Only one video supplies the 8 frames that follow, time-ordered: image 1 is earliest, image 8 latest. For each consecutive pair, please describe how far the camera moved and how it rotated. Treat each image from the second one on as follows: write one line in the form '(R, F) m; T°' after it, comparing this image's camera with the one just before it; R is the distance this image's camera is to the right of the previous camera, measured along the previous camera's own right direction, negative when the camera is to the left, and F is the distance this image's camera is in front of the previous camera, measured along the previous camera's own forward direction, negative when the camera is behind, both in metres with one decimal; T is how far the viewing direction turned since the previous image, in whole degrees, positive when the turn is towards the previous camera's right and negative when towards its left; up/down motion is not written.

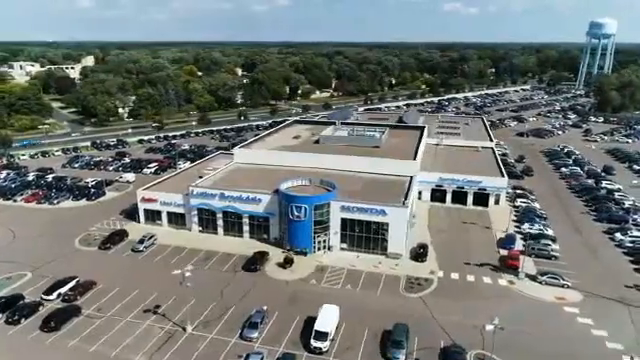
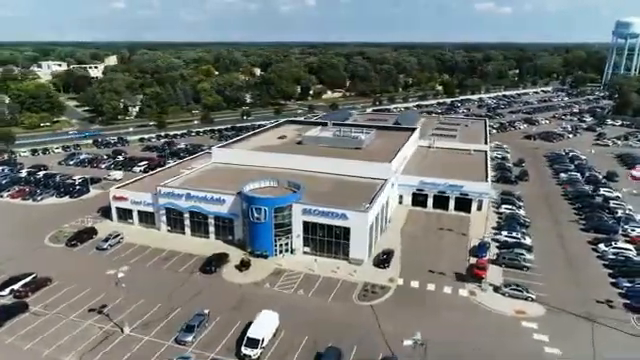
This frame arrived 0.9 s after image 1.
(+5.8, +1.1) m; -3°
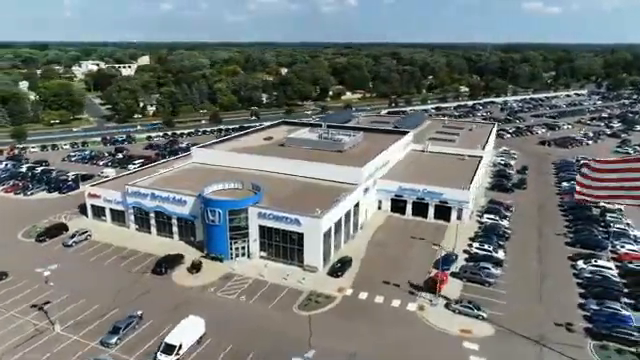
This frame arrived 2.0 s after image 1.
(+7.0, +1.4) m; -5°
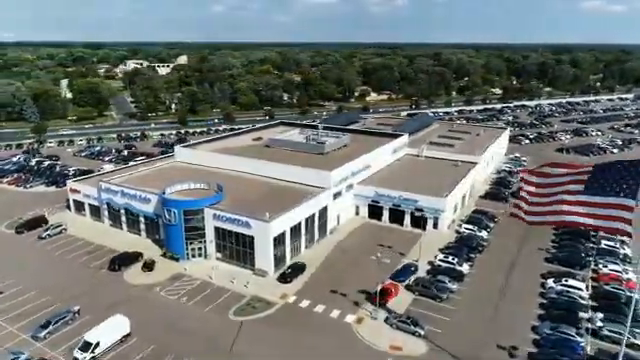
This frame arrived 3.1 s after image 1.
(+7.6, +1.3) m; -6°
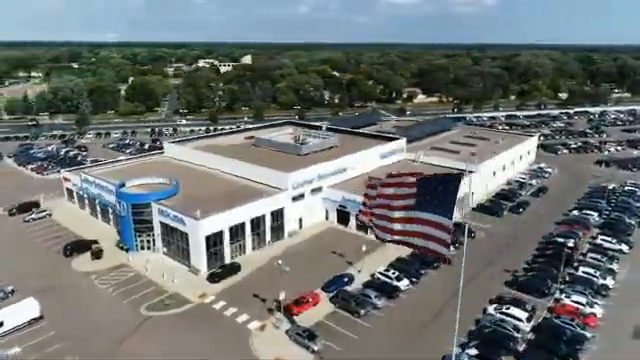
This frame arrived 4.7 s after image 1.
(+11.3, +2.2) m; -9°
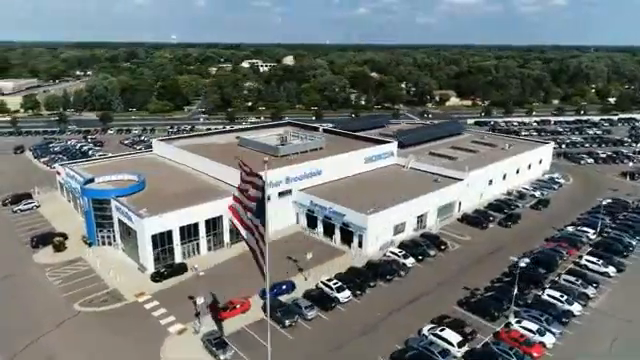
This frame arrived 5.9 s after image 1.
(+8.4, +1.8) m; -6°
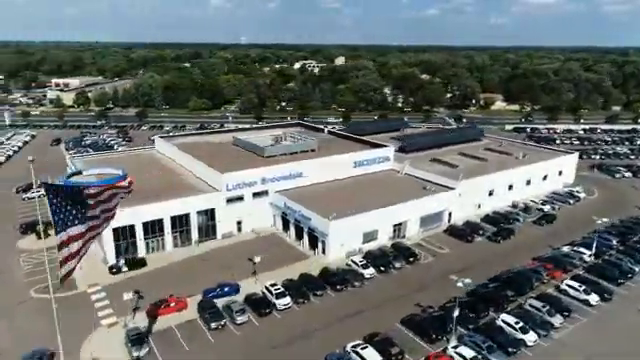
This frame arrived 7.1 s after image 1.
(+8.6, +1.6) m; -8°
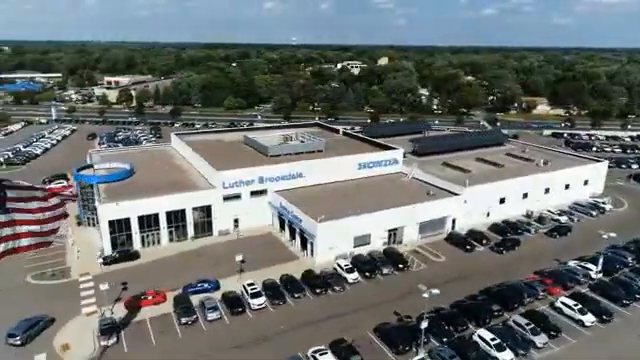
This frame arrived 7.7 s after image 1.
(+5.0, +0.7) m; -6°
